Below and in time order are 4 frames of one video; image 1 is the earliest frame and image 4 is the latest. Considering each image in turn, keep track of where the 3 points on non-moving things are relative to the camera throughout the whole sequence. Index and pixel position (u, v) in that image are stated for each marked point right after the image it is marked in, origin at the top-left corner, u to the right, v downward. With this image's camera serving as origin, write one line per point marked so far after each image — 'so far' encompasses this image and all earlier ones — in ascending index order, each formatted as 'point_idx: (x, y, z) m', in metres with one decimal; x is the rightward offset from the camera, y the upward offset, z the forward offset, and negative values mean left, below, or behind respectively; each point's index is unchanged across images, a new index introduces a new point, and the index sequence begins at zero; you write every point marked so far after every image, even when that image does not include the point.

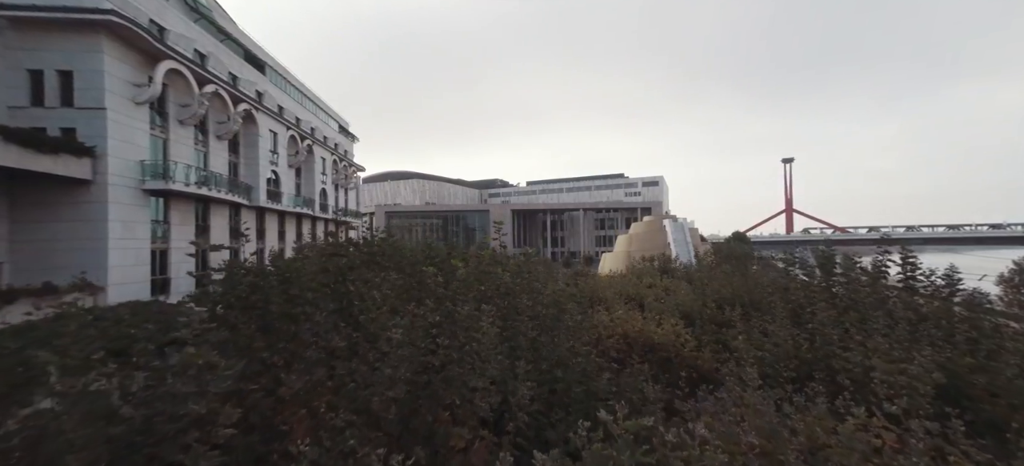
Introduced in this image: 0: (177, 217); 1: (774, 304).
0: (-11.9, +0.6, +16.3) m
1: (+5.3, -1.5, +9.3) m
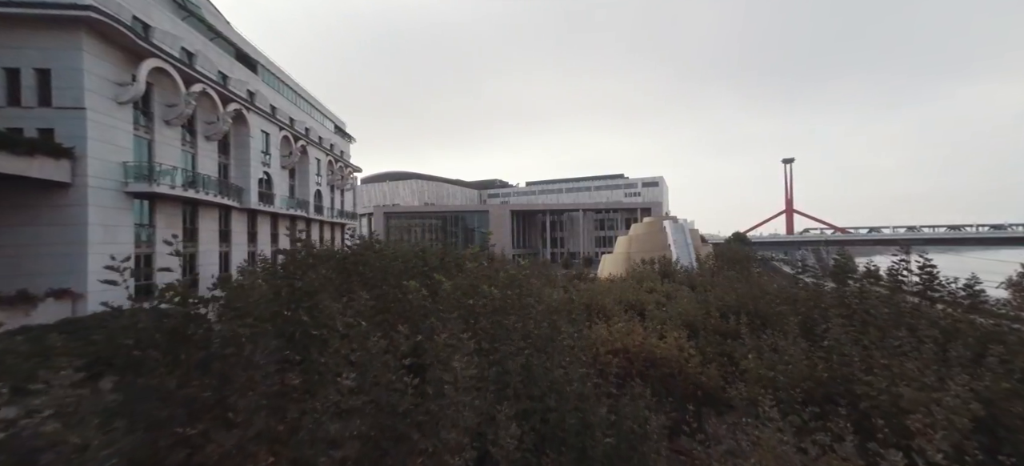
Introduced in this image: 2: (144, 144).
0: (-12.0, +0.4, +15.8) m
1: (+5.2, -1.7, +8.8) m
2: (-12.2, +3.0, +15.2) m
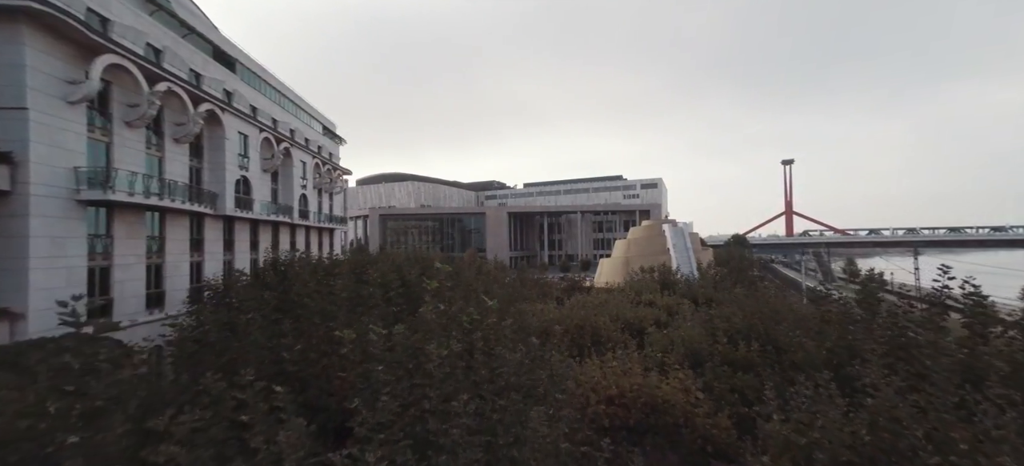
0: (-12.4, +0.1, +14.6) m
1: (+4.9, -2.0, +7.7) m
2: (-12.6, +2.6, +14.0) m
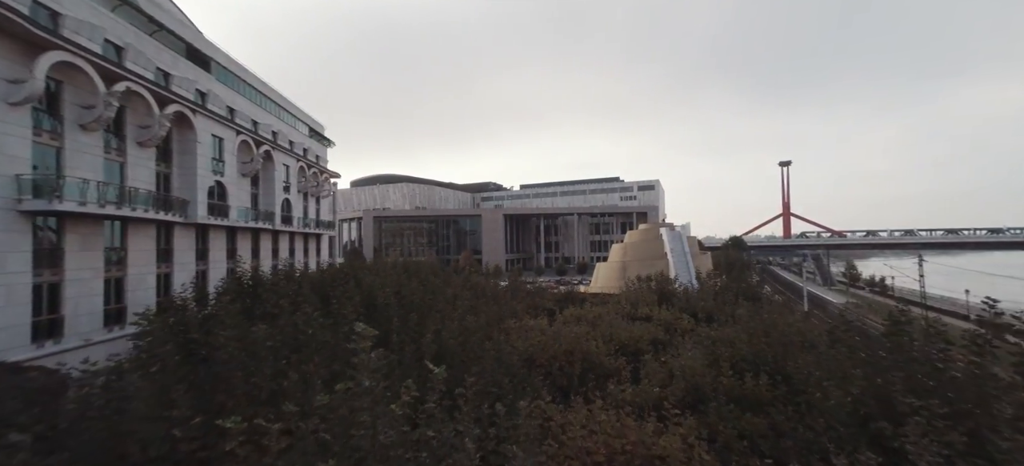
0: (-12.8, -0.3, +13.4) m
1: (+4.5, -2.3, +6.6) m
2: (-13.0, +2.3, +12.8) m
